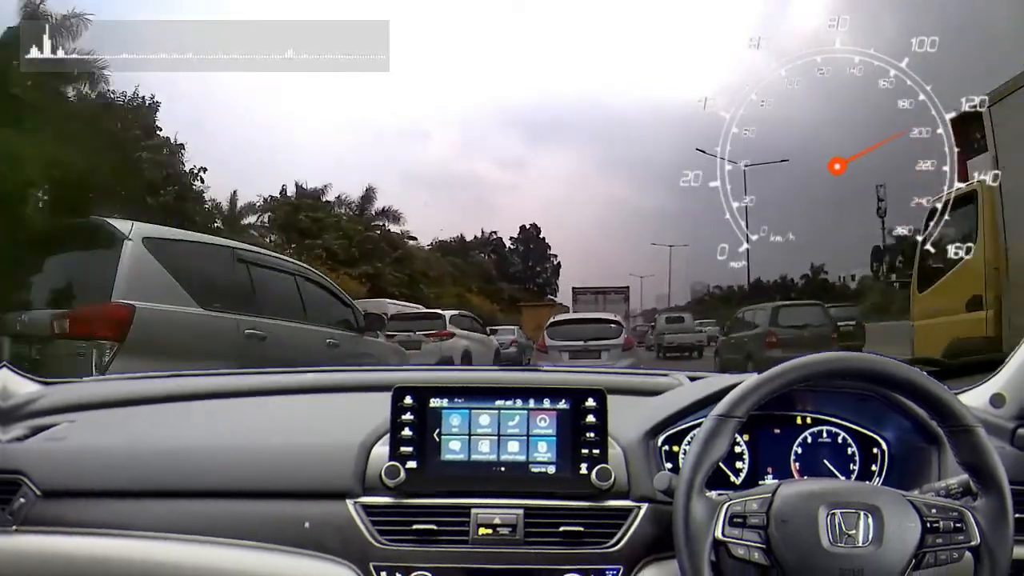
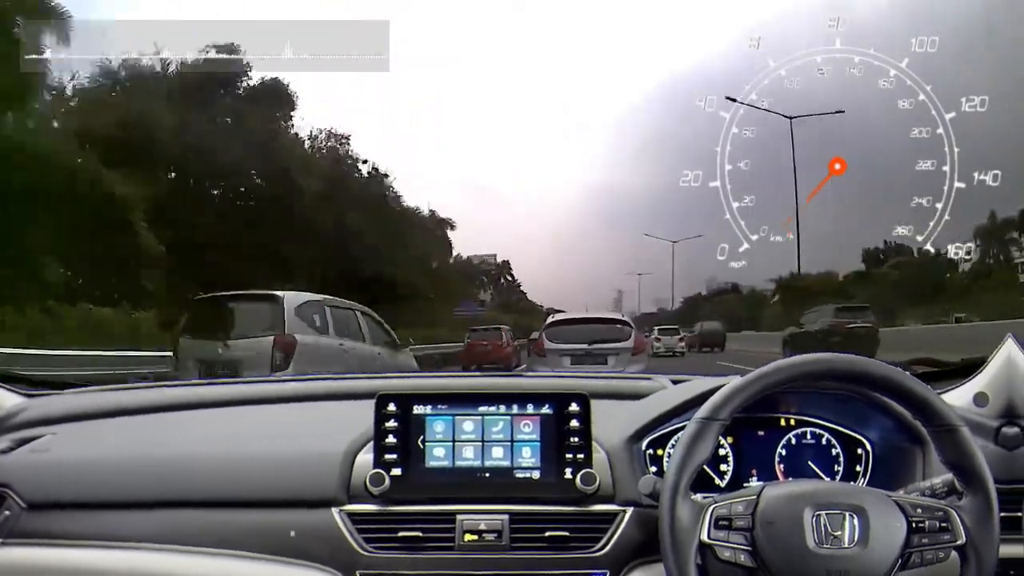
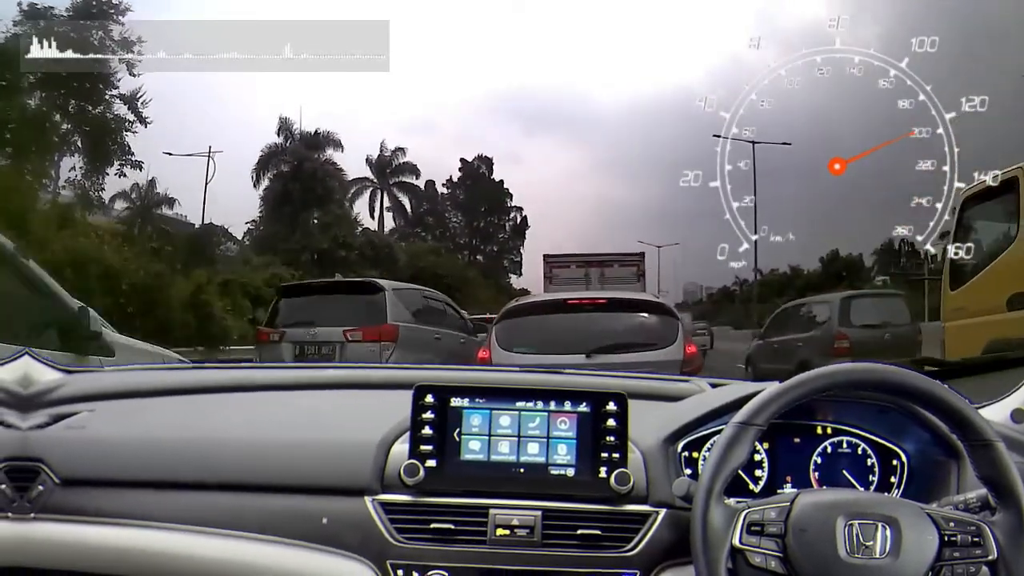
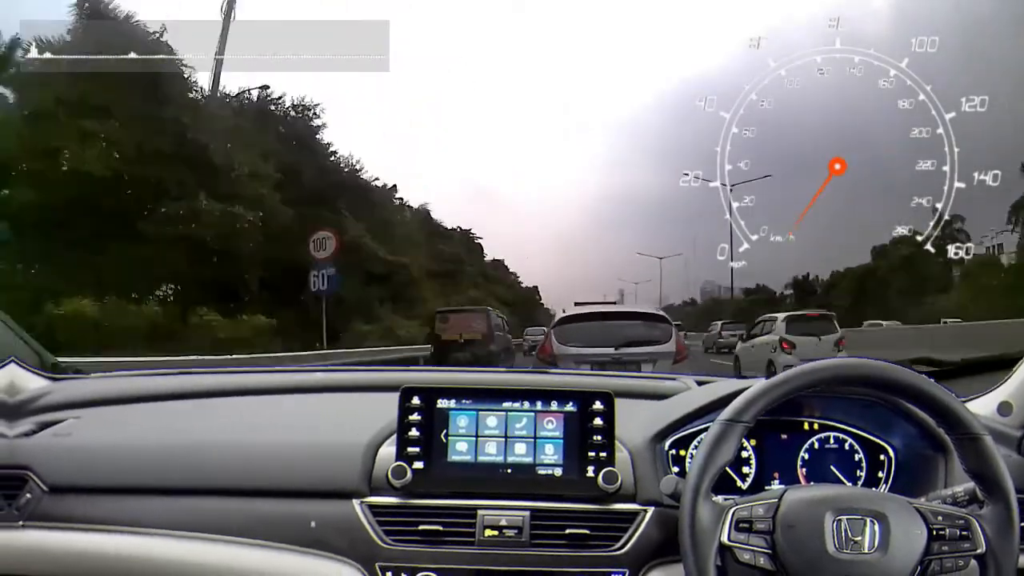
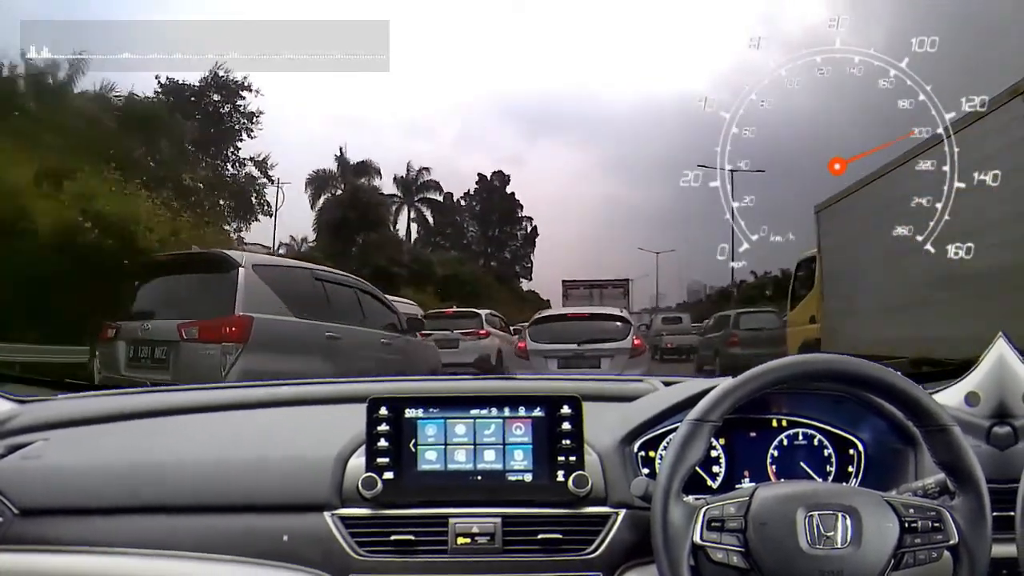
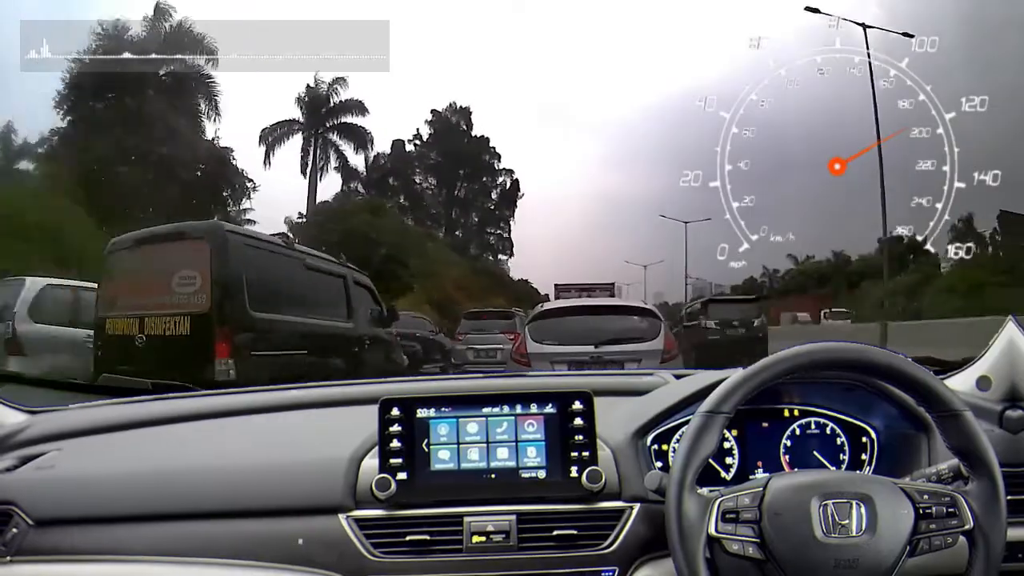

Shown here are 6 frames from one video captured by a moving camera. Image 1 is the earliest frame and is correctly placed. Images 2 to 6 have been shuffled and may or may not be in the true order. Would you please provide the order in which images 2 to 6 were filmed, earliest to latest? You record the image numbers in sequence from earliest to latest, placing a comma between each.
5, 3, 6, 4, 2
